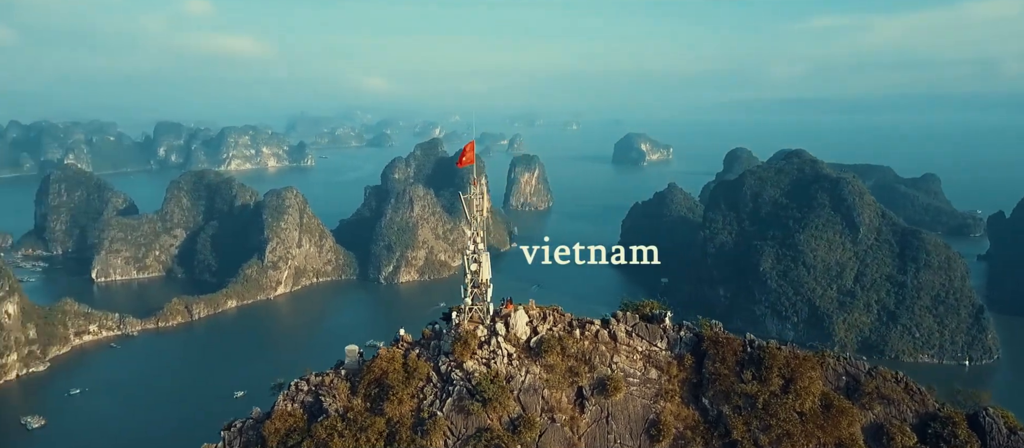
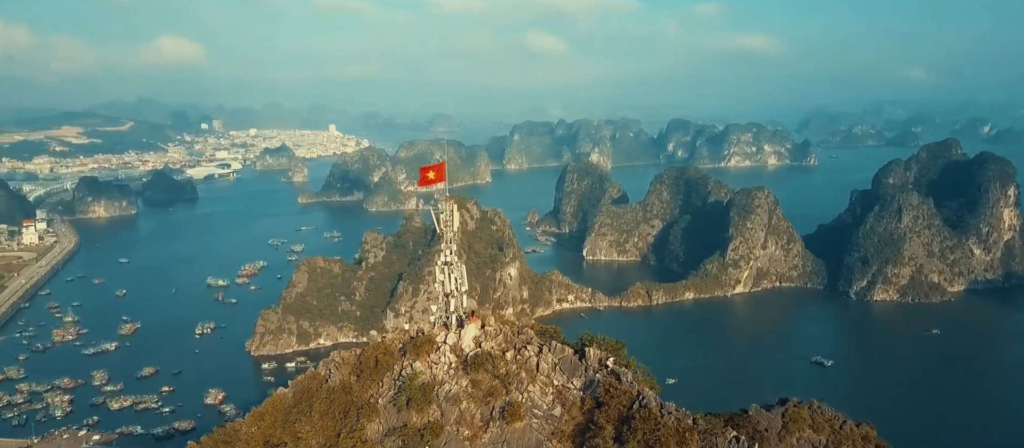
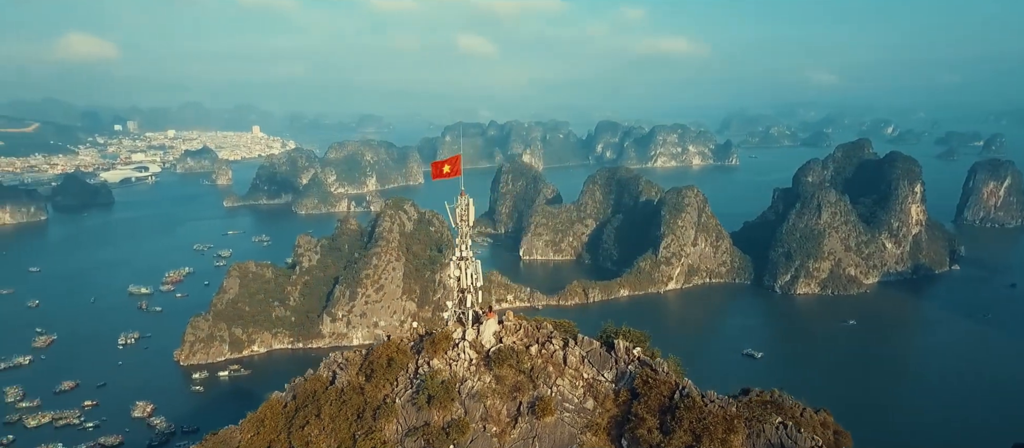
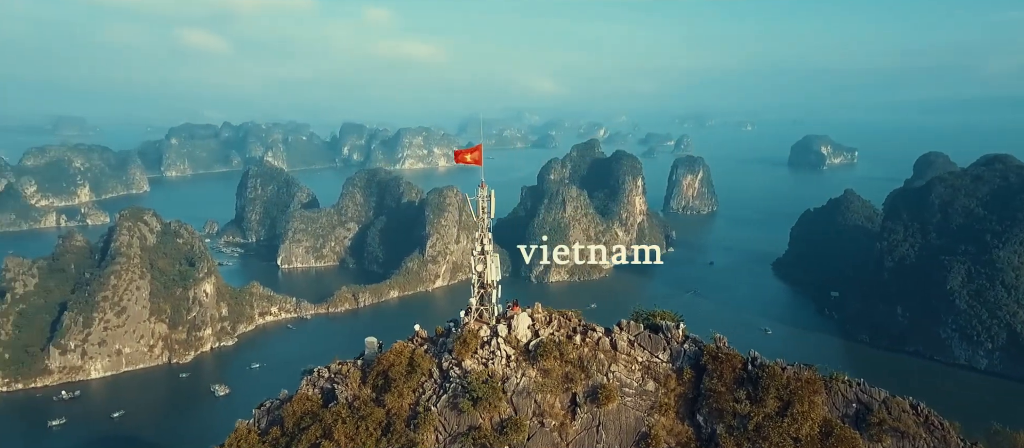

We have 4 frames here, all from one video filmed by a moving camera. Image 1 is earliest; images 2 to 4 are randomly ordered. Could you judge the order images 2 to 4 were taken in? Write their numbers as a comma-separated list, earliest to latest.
4, 3, 2
